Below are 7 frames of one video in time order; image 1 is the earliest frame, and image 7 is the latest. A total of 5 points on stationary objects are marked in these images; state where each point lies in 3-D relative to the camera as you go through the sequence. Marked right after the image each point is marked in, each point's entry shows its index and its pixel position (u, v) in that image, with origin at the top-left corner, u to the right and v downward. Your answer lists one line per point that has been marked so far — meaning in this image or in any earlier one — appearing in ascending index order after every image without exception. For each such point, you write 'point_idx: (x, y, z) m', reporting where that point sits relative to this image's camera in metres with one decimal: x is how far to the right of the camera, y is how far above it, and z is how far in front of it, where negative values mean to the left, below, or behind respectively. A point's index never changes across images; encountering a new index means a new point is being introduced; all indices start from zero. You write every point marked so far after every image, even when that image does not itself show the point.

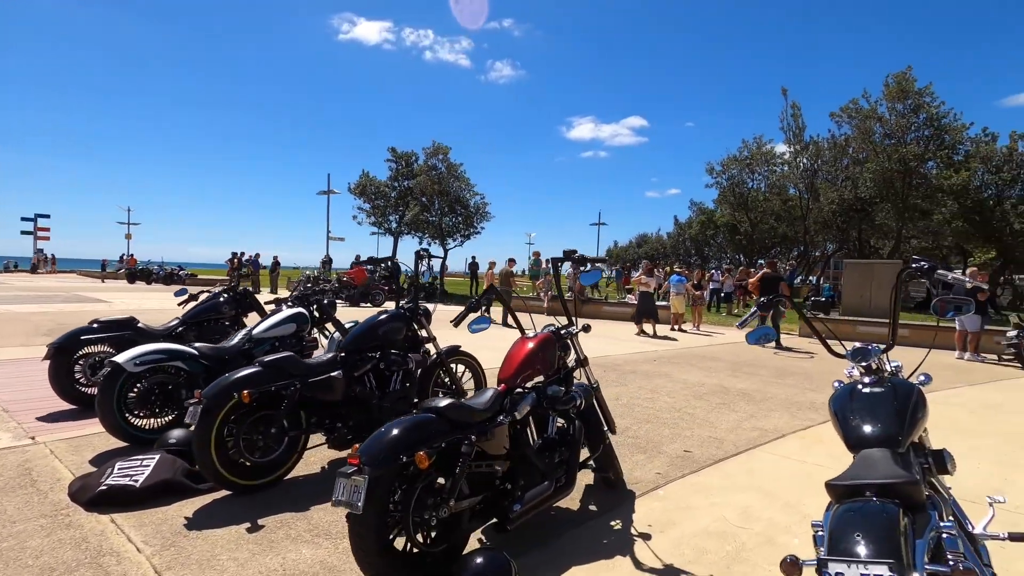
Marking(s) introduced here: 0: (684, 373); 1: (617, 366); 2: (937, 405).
0: (+2.7, -1.4, +8.5) m
1: (+1.7, -1.3, +8.8) m
2: (+5.7, -1.6, +7.2) m
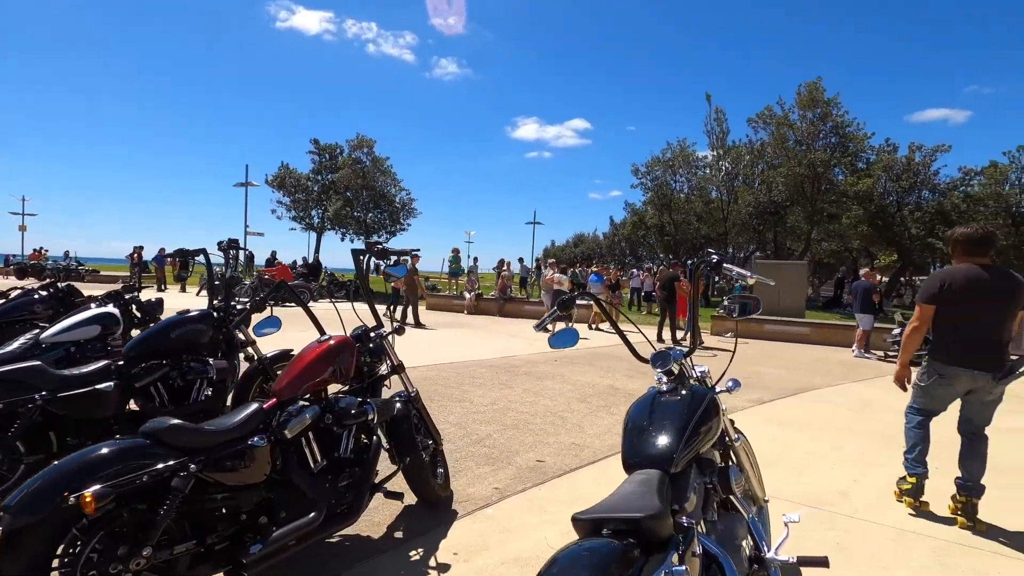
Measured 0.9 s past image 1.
0: (+1.0, -1.3, +8.3) m
1: (0.0, -1.3, +8.5) m
2: (+4.1, -1.5, +7.3) m
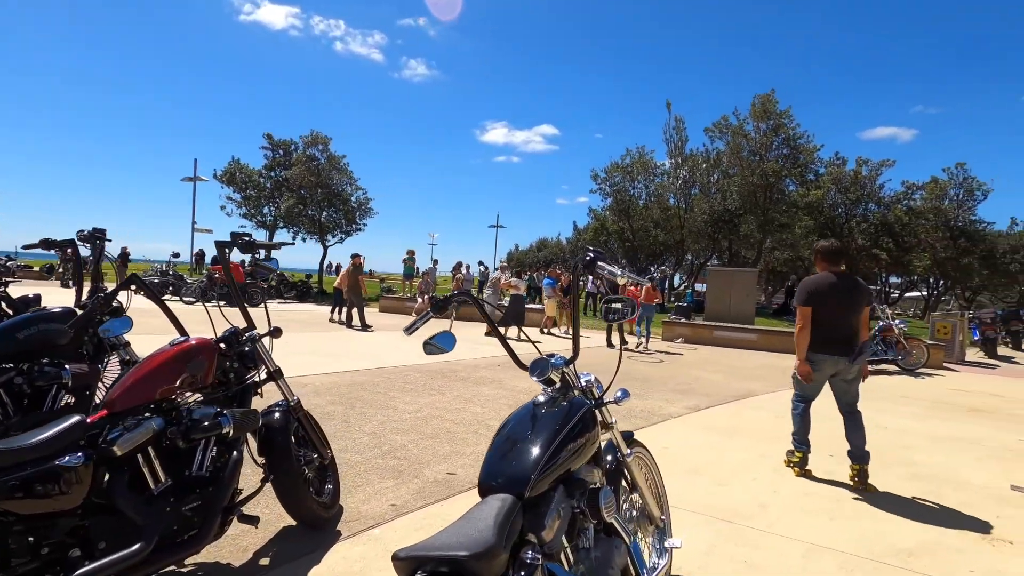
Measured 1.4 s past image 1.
0: (+0.1, -1.4, +8.1) m
1: (-1.0, -1.3, +8.2) m
2: (+3.3, -1.6, +7.3) m
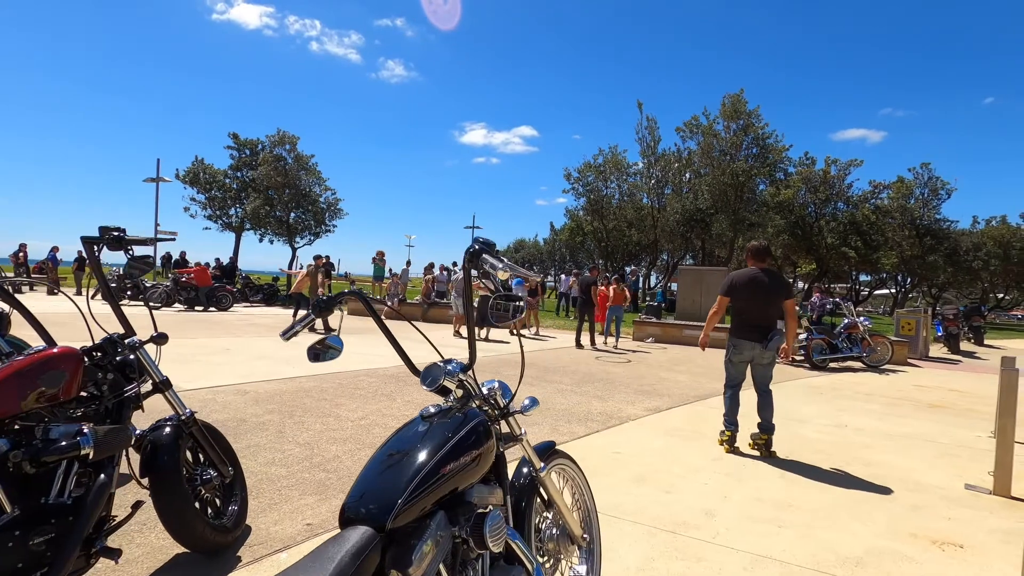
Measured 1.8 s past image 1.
0: (-0.5, -1.4, +7.8) m
1: (-1.6, -1.3, +7.9) m
2: (+2.7, -1.6, +7.1) m
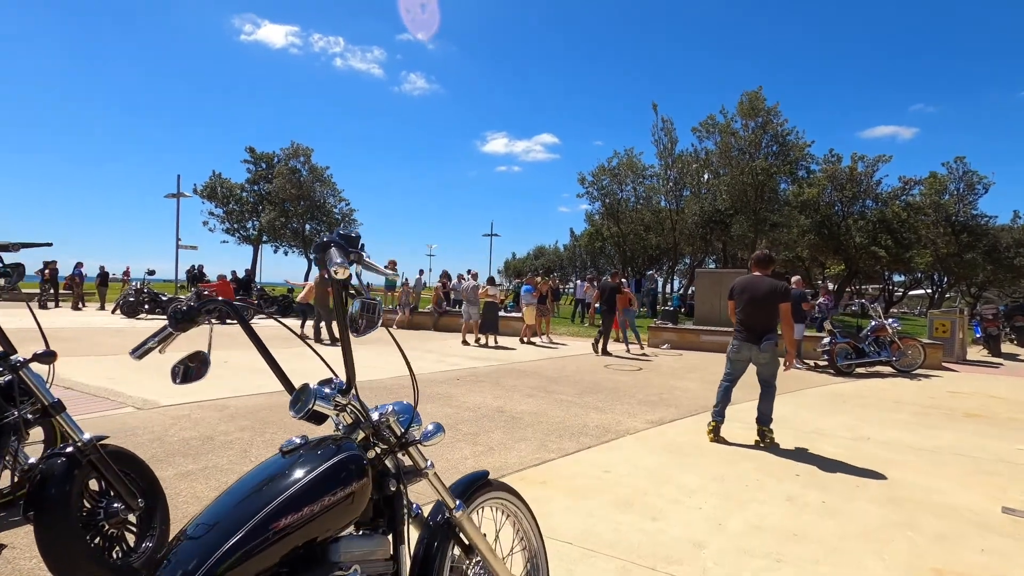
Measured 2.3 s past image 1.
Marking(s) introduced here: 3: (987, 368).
0: (-0.6, -1.5, +7.5) m
1: (-1.6, -1.4, +7.6) m
2: (+2.6, -1.6, +6.6) m
3: (+11.2, -1.9, +12.6) m
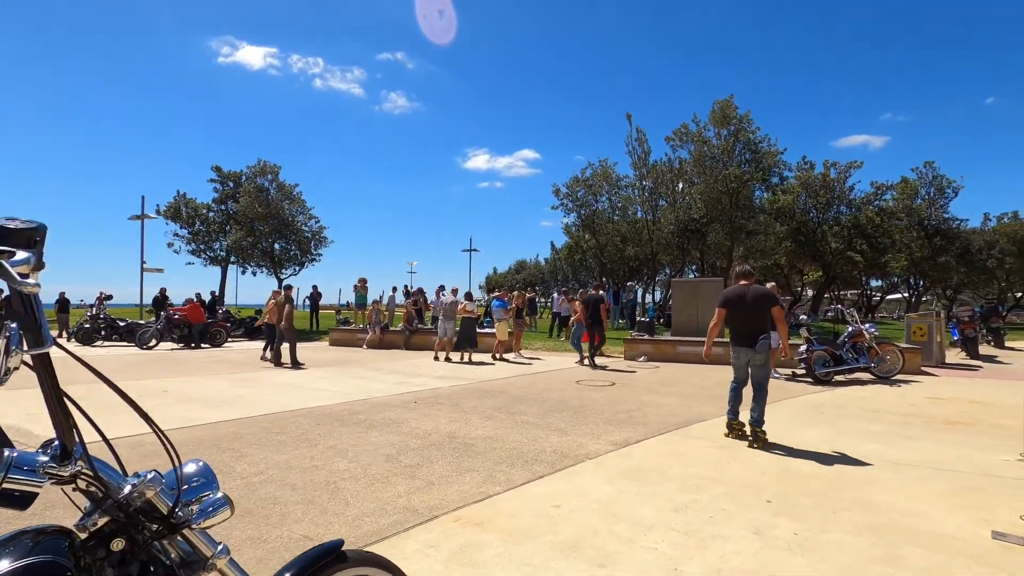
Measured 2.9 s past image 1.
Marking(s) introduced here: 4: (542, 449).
0: (-1.1, -1.7, +6.9) m
1: (-2.2, -1.7, +7.0) m
2: (+2.1, -1.7, +6.2) m
3: (+10.5, -1.9, +12.4) m
4: (+0.3, -1.7, +5.7) m
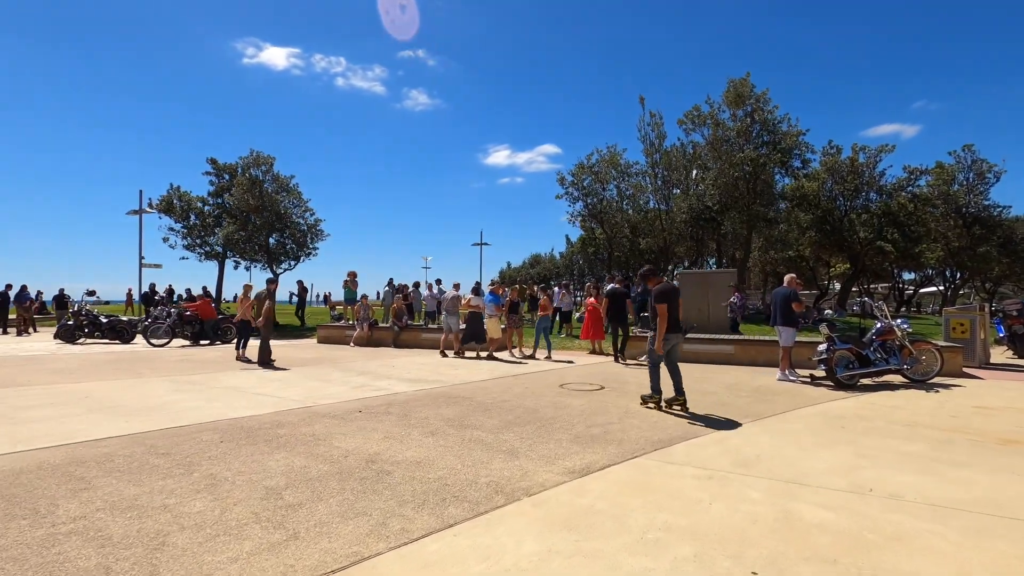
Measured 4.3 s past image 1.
0: (-1.7, -1.6, +5.8) m
1: (-2.8, -1.6, +5.9) m
2: (+1.5, -1.6, +4.9) m
3: (+10.2, -1.7, +10.8) m
4: (-0.3, -1.6, +4.5) m
